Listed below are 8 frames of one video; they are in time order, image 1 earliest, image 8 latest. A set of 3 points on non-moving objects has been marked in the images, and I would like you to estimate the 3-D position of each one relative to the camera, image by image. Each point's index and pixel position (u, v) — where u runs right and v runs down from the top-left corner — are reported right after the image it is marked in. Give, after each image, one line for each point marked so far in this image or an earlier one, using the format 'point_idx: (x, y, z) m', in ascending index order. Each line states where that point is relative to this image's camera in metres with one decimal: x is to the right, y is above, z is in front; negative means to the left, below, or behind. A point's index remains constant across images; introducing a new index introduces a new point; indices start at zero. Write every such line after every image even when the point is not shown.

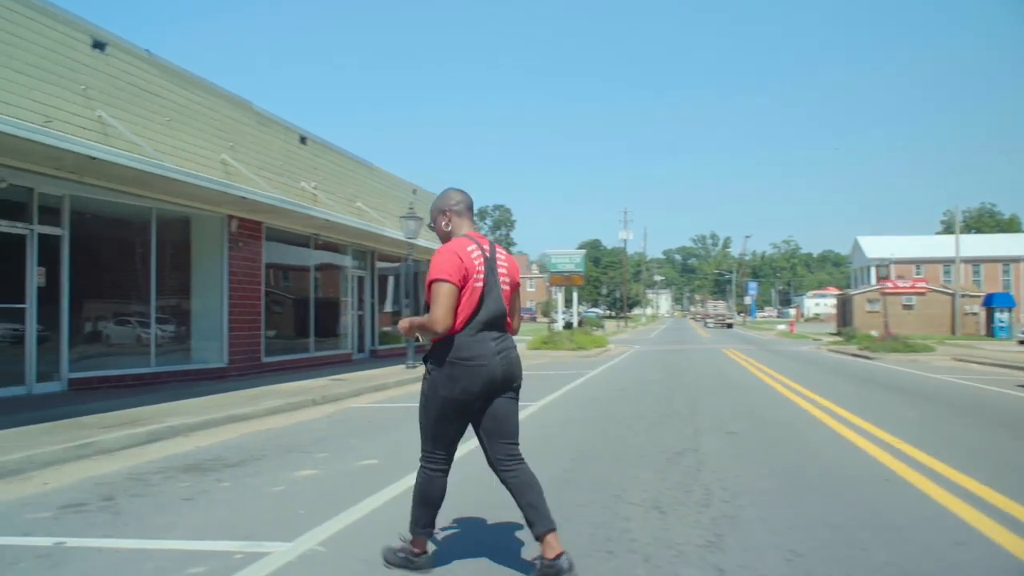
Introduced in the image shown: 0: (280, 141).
0: (-5.2, +3.3, +19.8) m
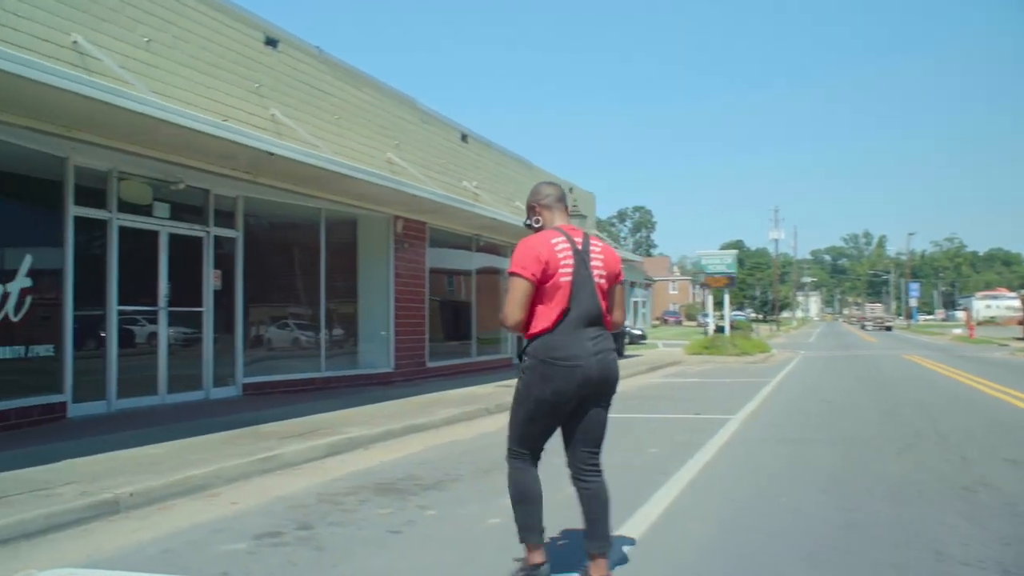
0: (-1.5, +3.3, +19.2) m
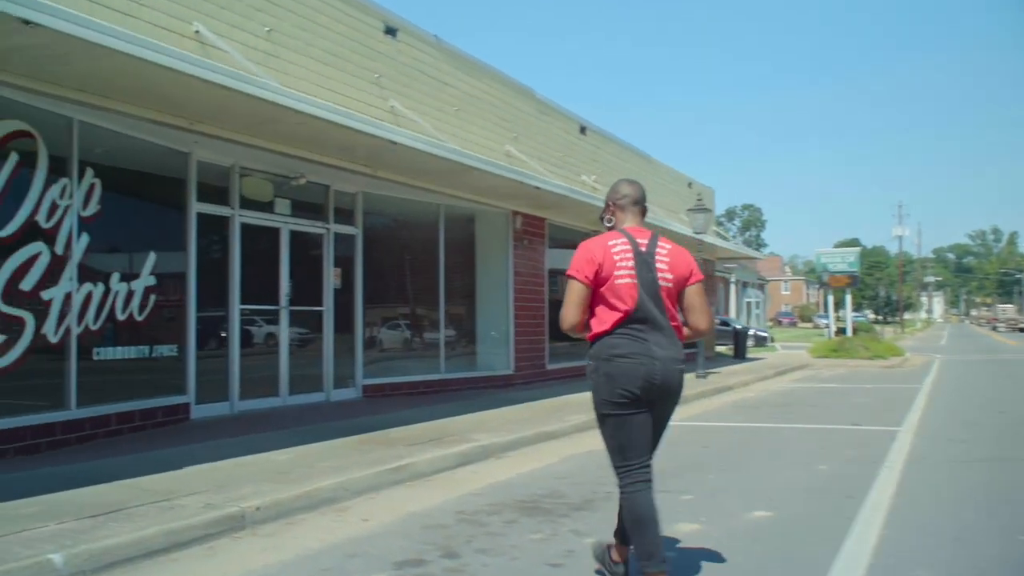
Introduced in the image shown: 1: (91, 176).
0: (+1.1, +3.3, +18.4) m
1: (-4.3, +1.2, +9.0) m
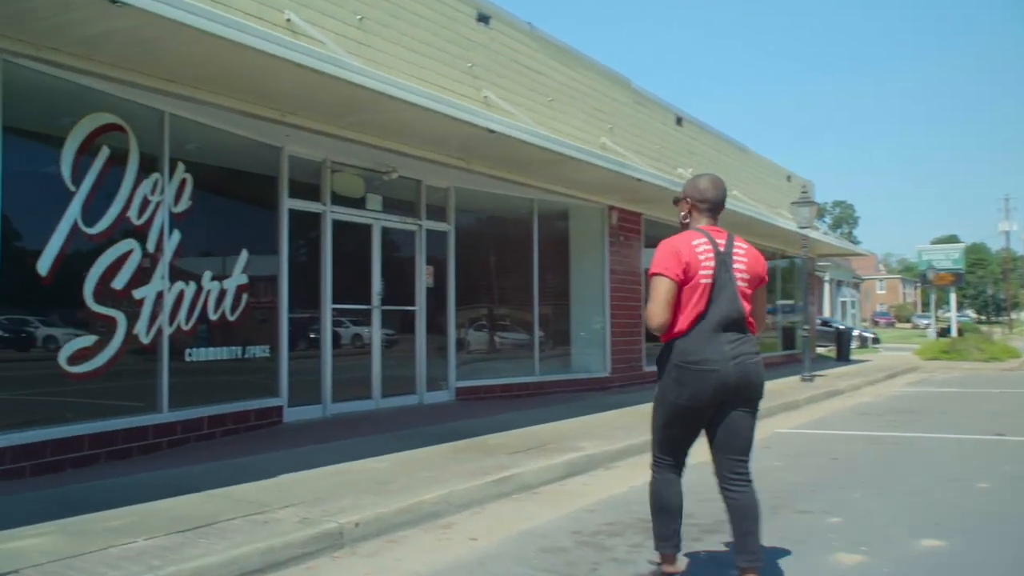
0: (+3.0, +3.3, +17.6) m
1: (-3.3, +1.2, +8.7) m
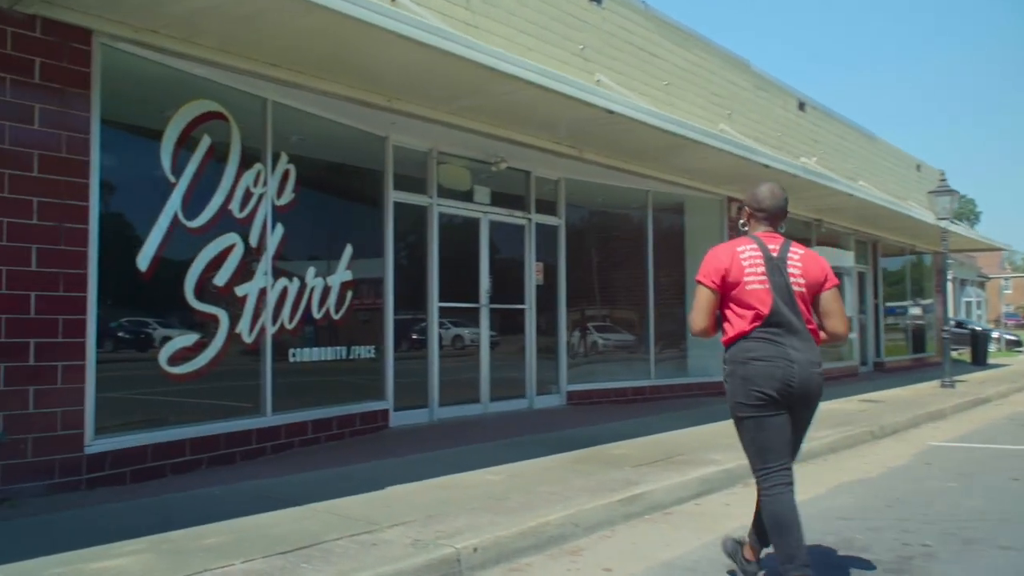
0: (+5.0, +3.4, +16.4) m
1: (-2.1, +1.2, +8.2) m
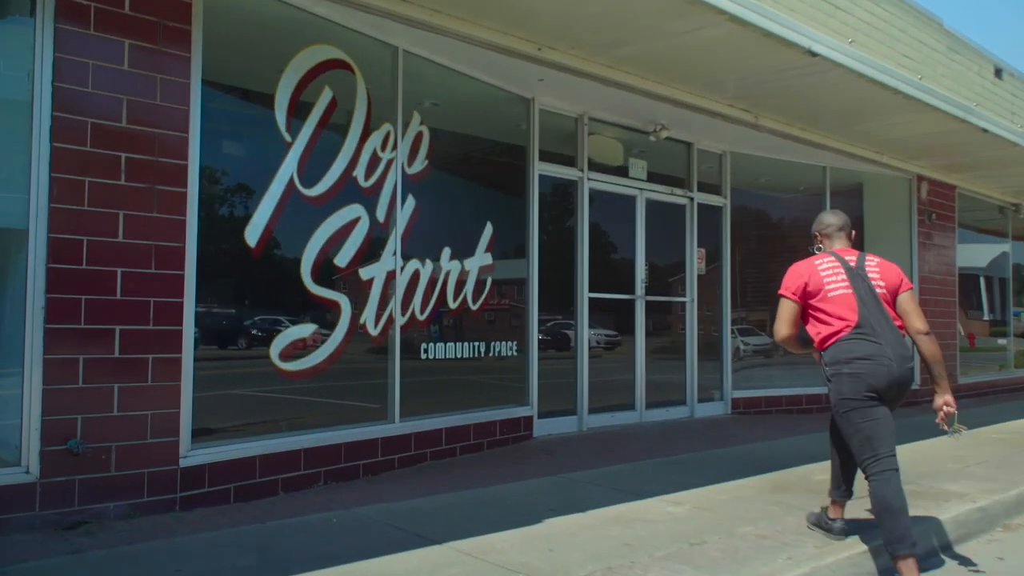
0: (+7.5, +3.5, +14.1) m
1: (-0.8, +1.3, +7.0) m
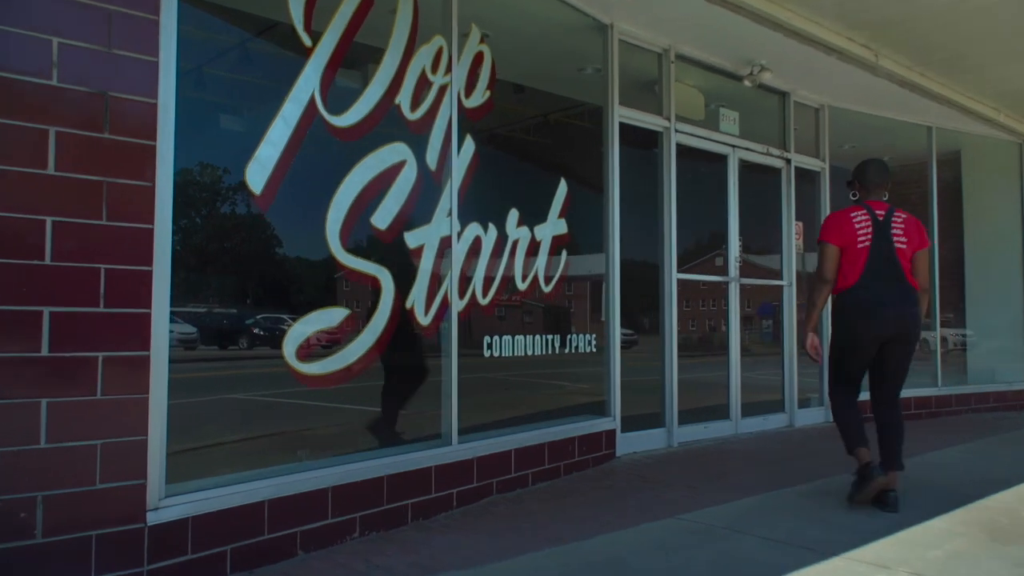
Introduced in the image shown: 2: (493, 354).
0: (+8.0, +3.7, +12.3) m
1: (-0.2, +1.5, +5.3) m
2: (-0.1, -0.4, +5.3) m
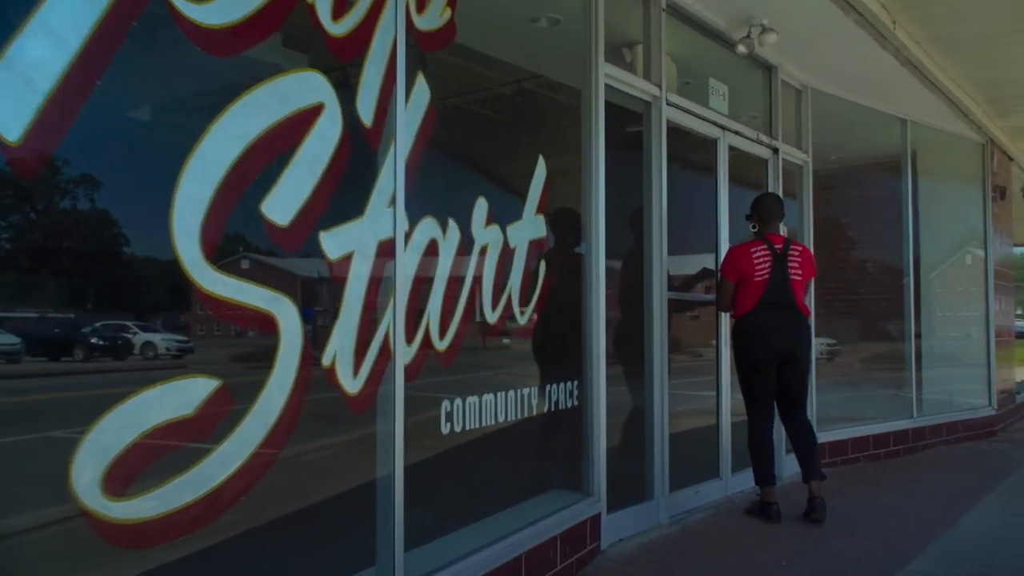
0: (+6.8, +3.5, +11.5) m
1: (-0.3, +1.4, +3.3) m
2: (-0.2, -0.5, +3.3) m
